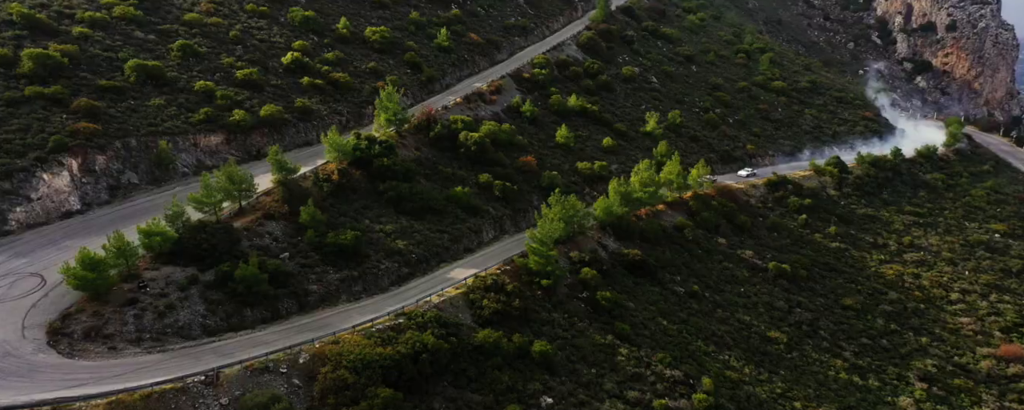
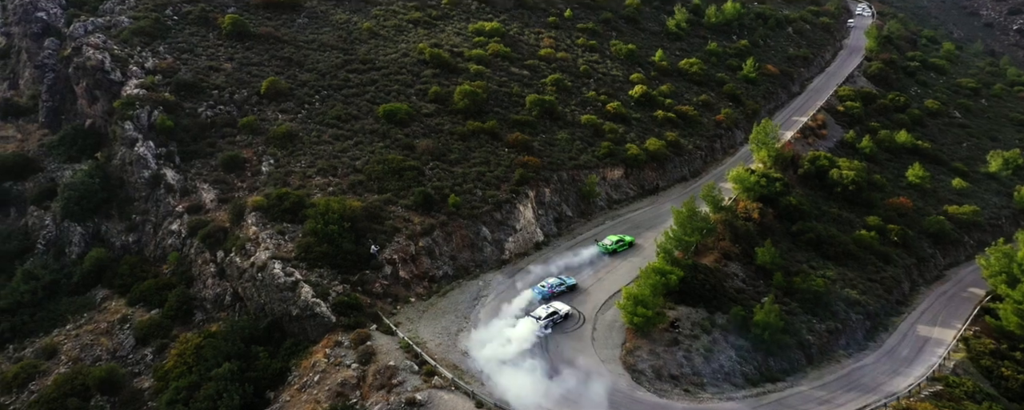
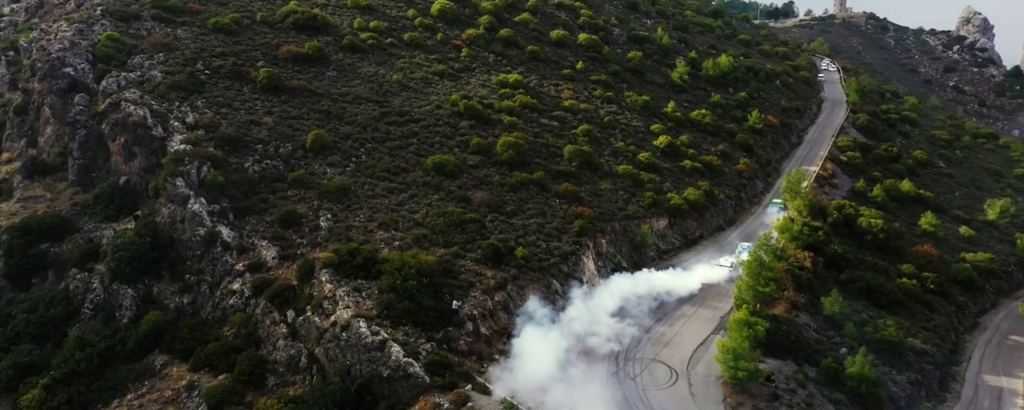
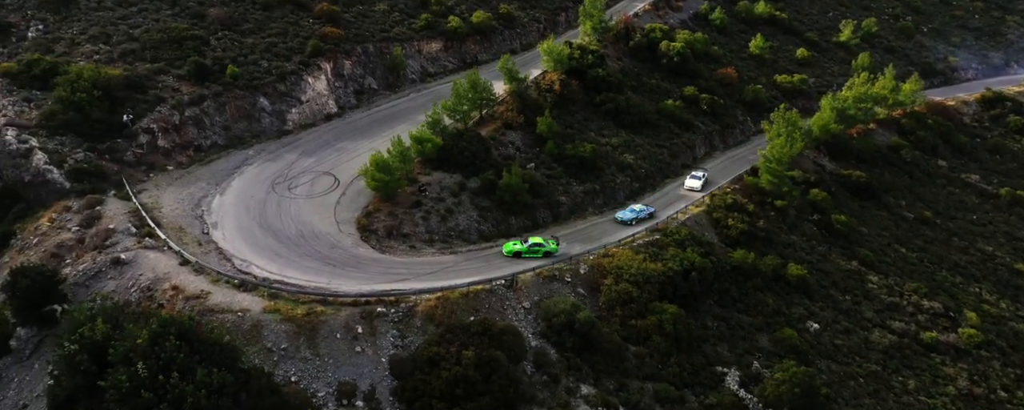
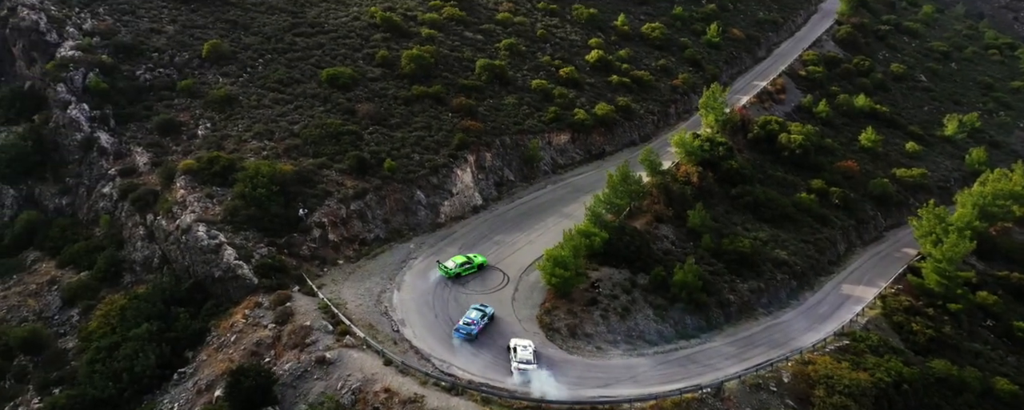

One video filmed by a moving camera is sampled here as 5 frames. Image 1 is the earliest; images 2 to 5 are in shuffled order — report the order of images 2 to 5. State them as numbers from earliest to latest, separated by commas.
4, 5, 2, 3
